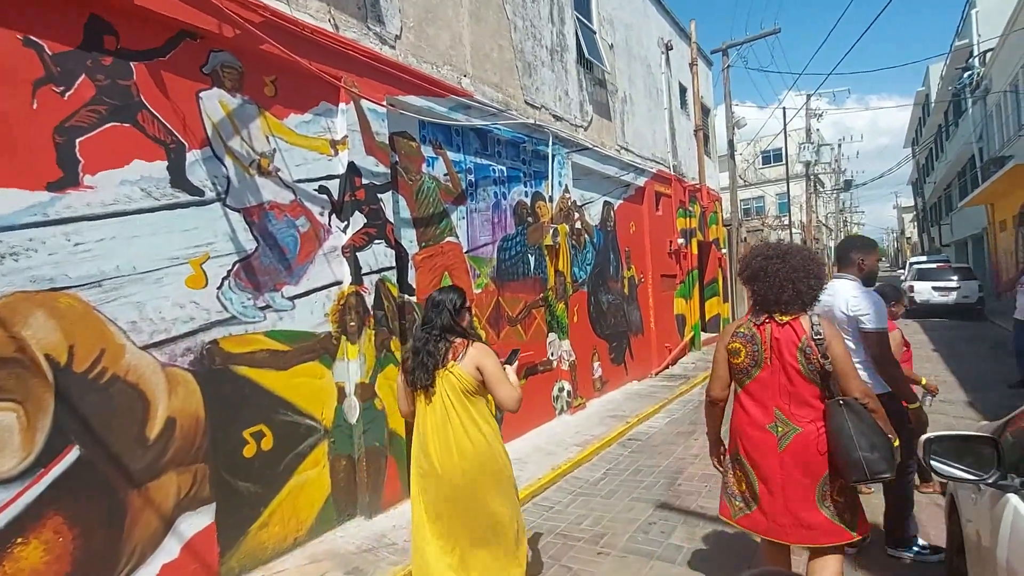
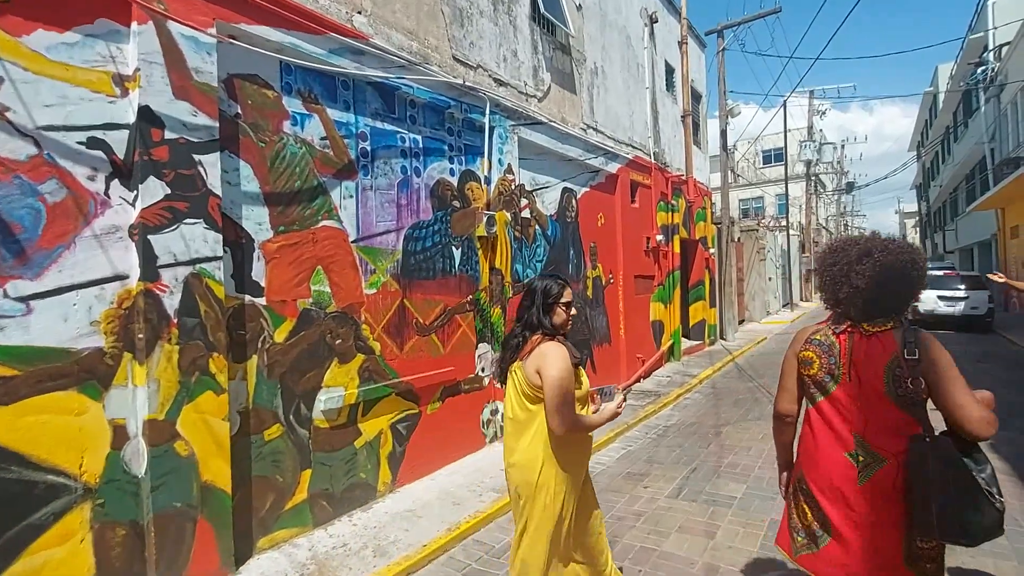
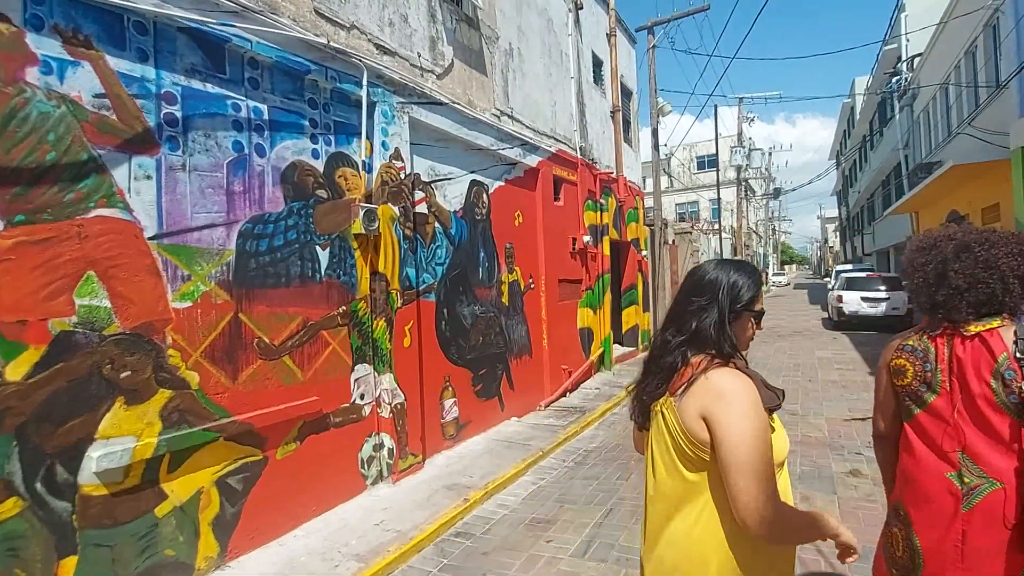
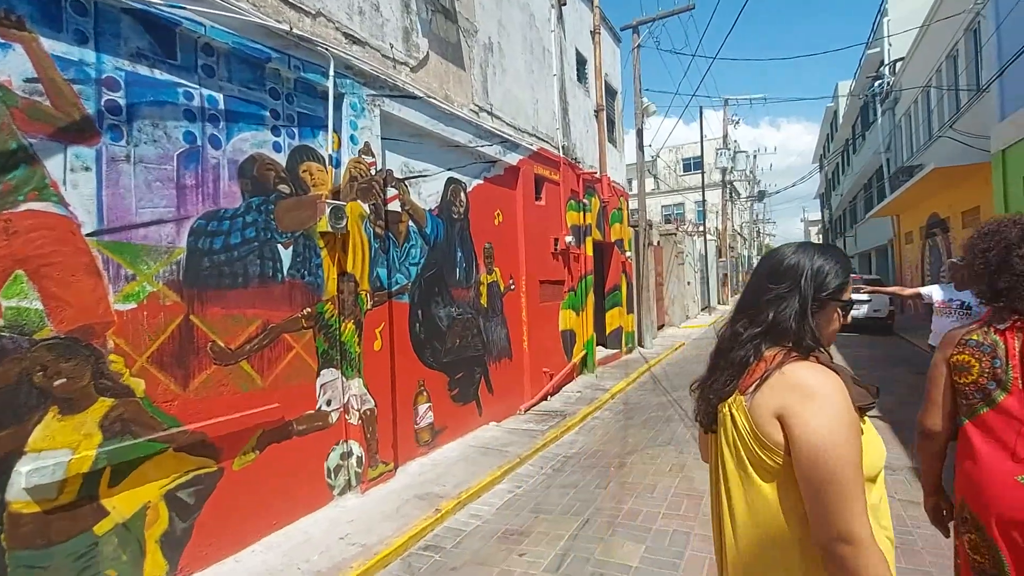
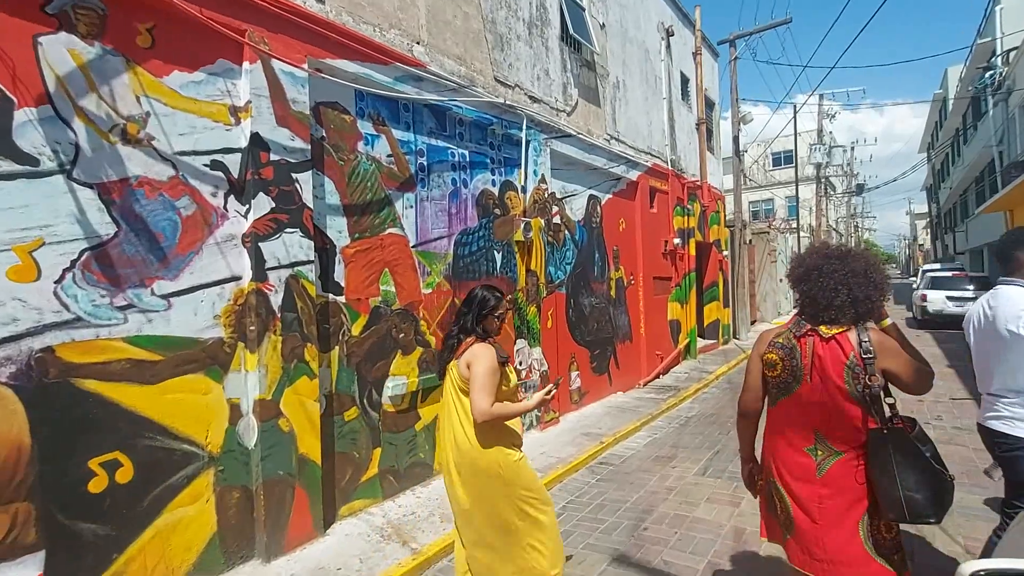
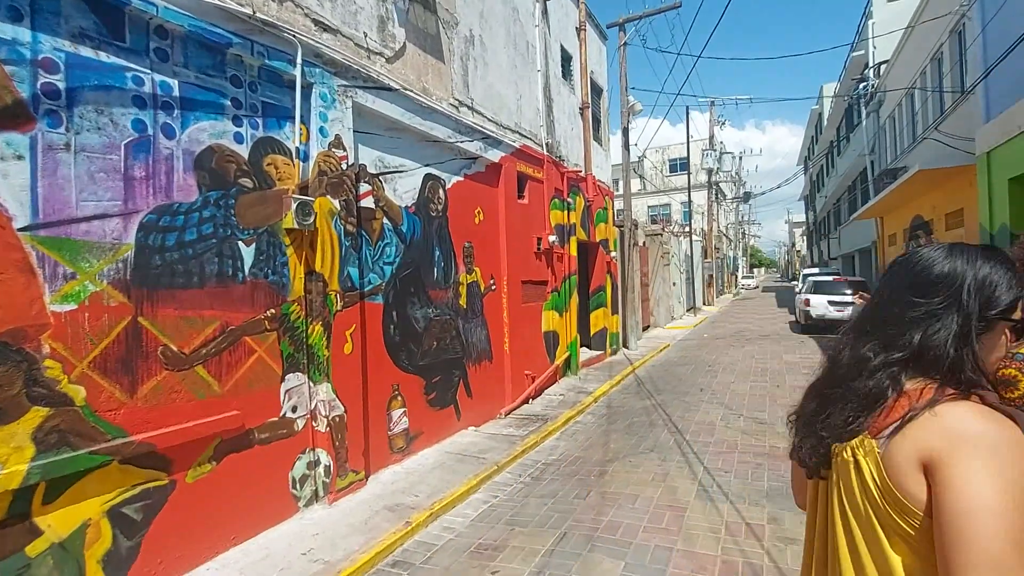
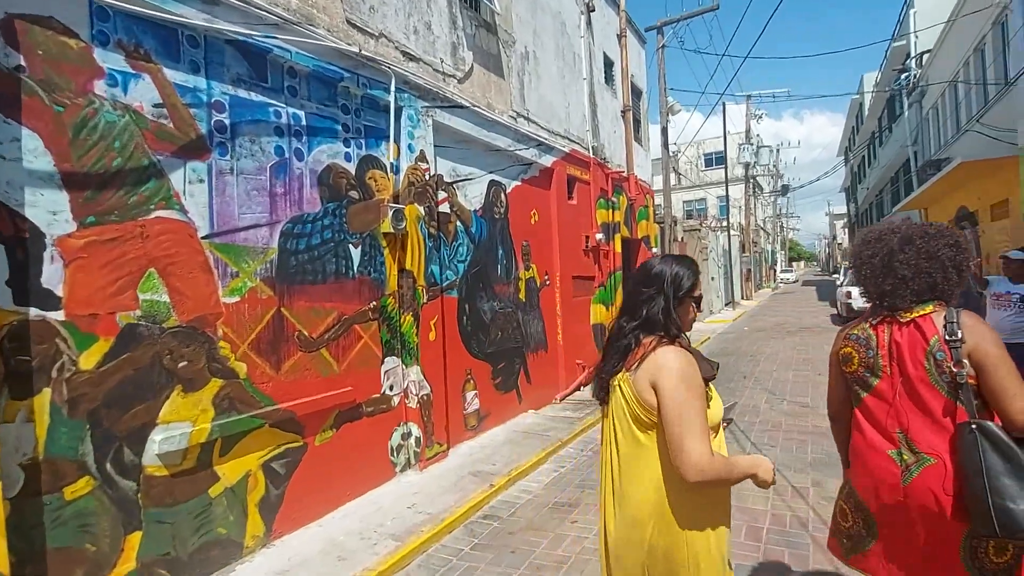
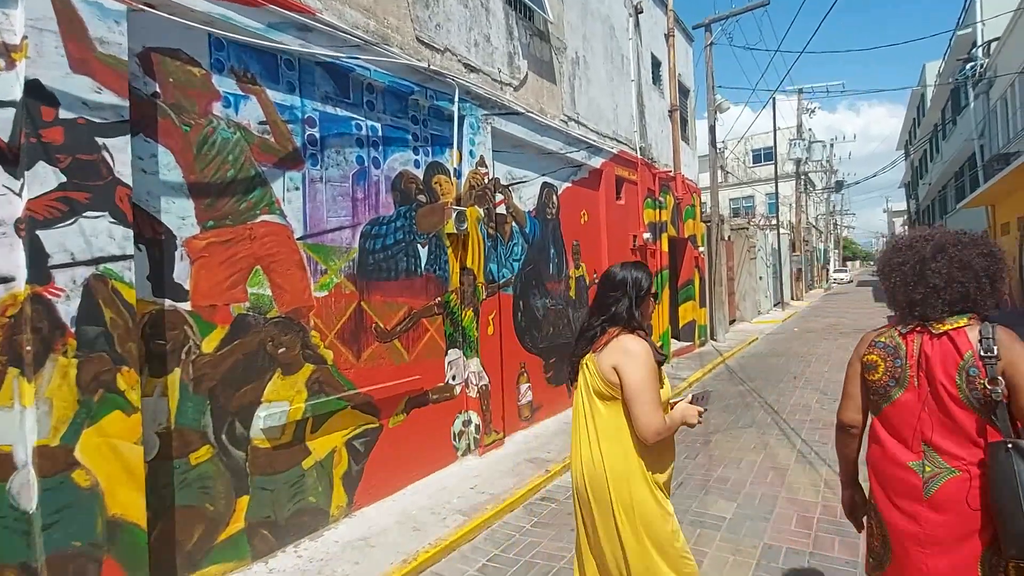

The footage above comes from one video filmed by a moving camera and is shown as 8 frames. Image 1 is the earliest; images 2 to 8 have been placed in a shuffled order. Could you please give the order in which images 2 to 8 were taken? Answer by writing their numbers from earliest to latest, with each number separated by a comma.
5, 2, 8, 7, 3, 4, 6
